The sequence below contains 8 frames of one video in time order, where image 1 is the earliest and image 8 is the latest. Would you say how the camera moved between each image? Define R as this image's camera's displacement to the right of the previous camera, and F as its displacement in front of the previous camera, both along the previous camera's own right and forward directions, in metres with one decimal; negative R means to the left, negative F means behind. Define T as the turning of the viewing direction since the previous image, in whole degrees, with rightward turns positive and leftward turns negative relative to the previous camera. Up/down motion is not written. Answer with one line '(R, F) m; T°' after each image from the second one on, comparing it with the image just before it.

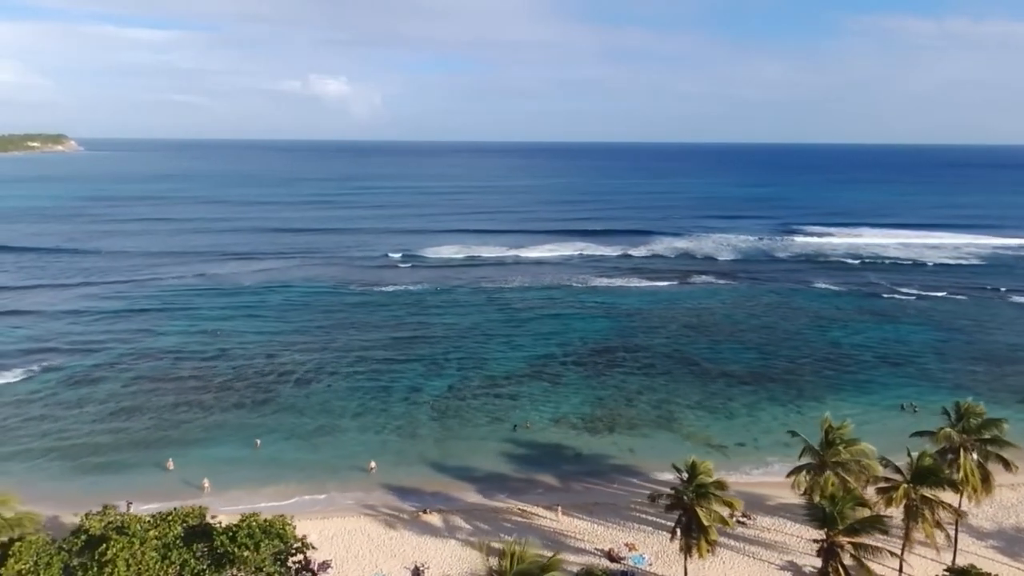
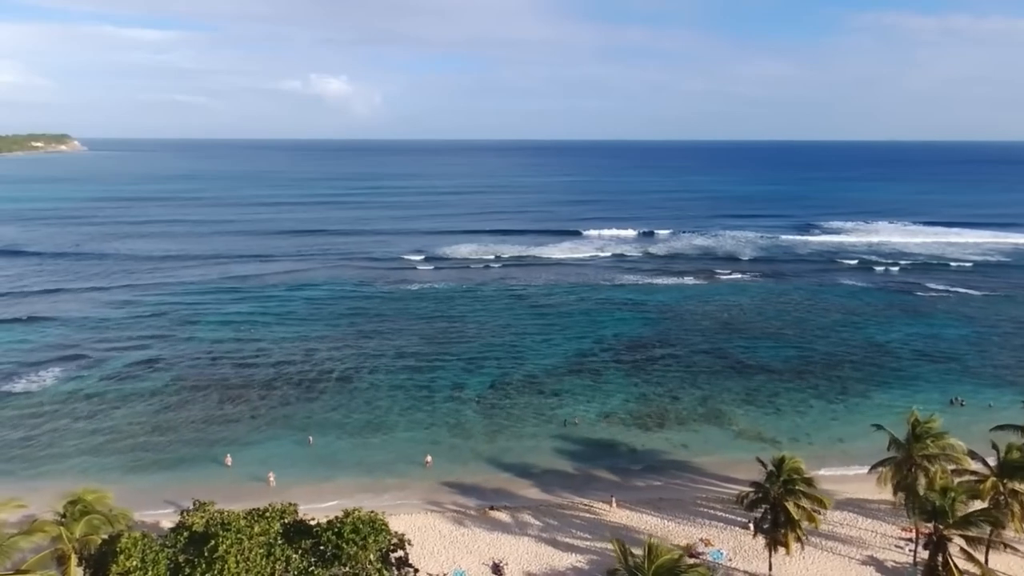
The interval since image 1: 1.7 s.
(-1.6, +0.1) m; 0°
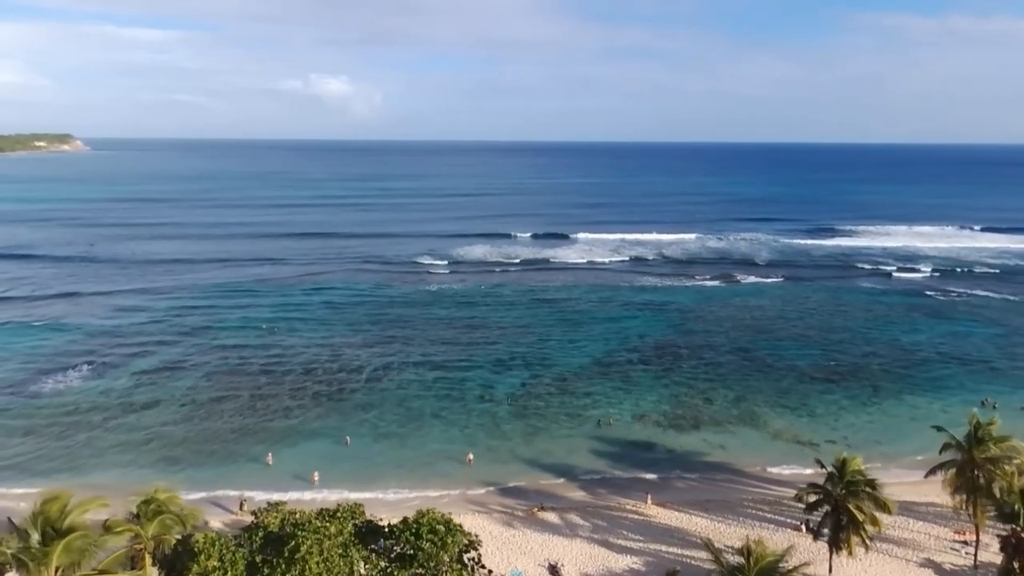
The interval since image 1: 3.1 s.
(-1.2, 0.0) m; 0°
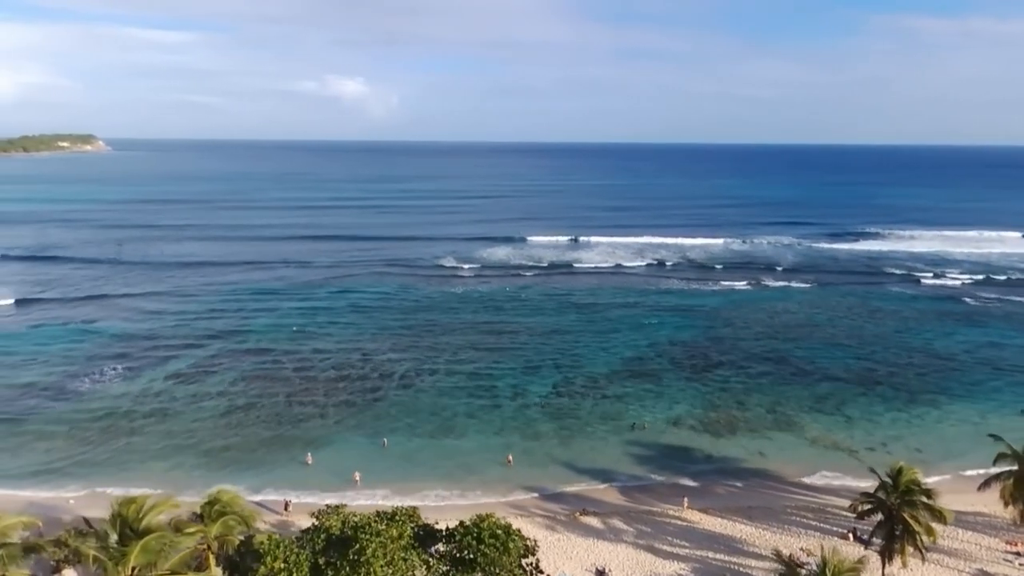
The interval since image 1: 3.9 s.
(-0.7, -0.1) m; -1°
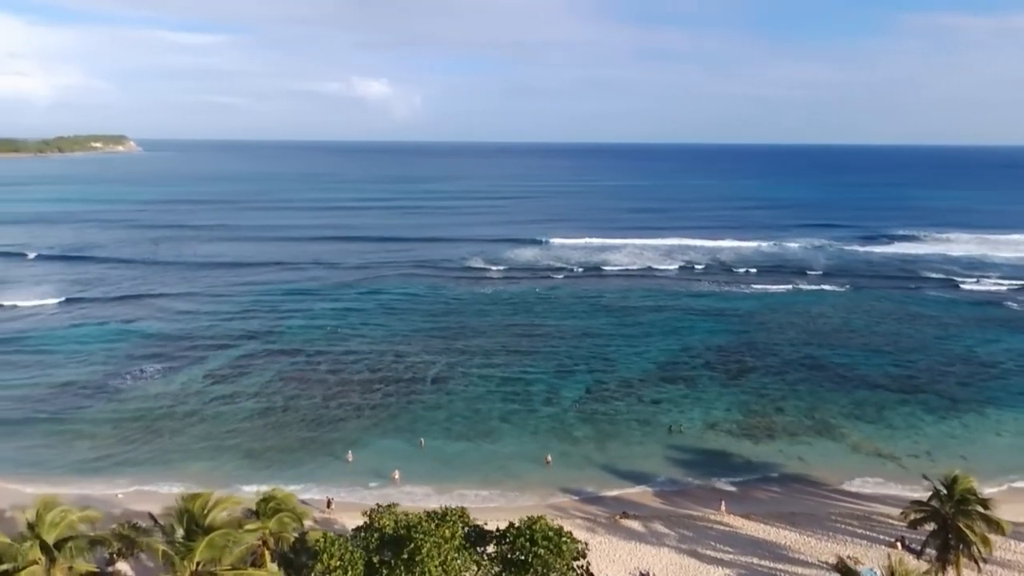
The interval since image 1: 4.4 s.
(-0.5, 0.0) m; -2°
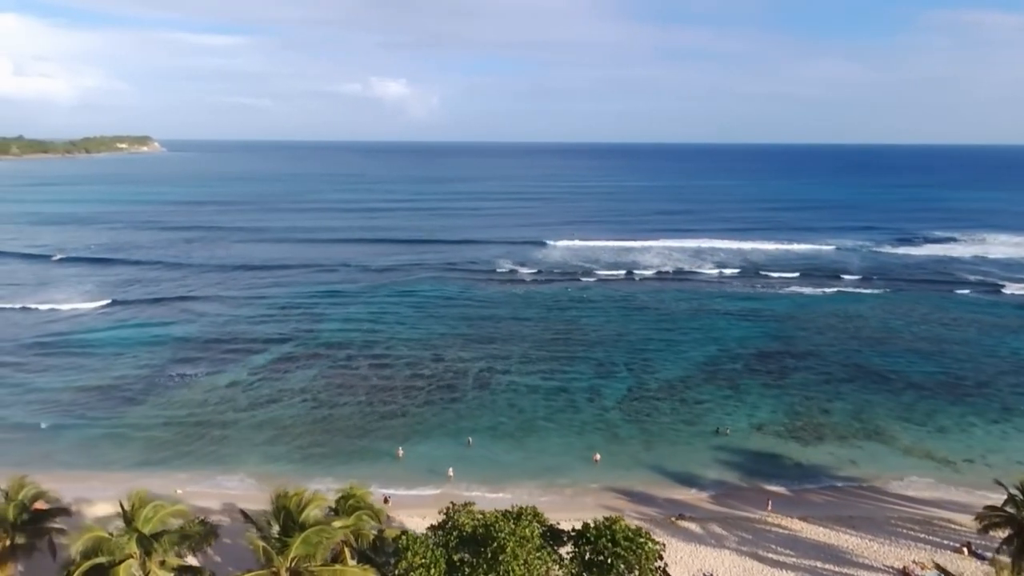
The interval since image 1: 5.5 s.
(-1.0, -0.1) m; -1°
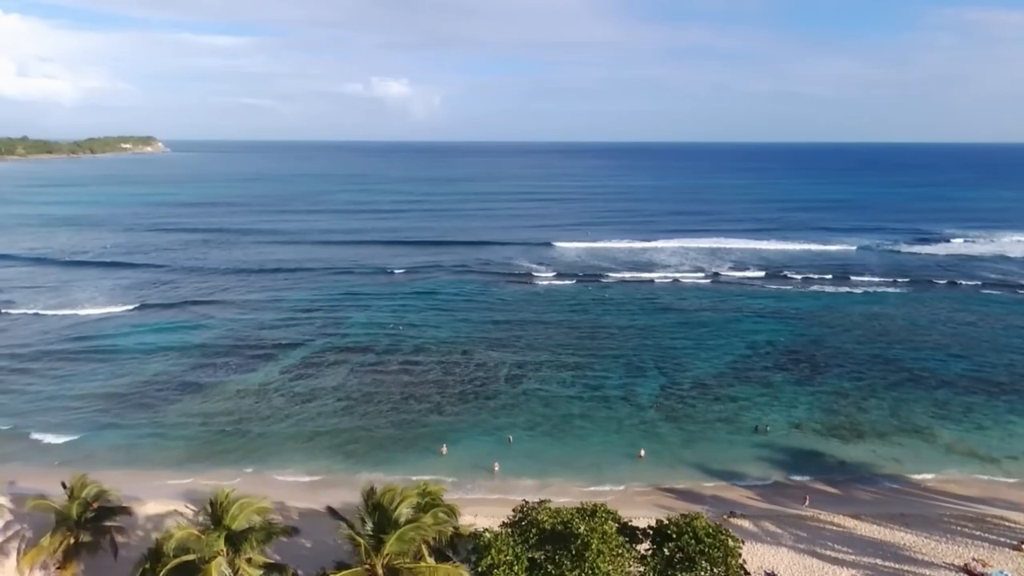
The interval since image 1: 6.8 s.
(-1.2, 0.0) m; 0°
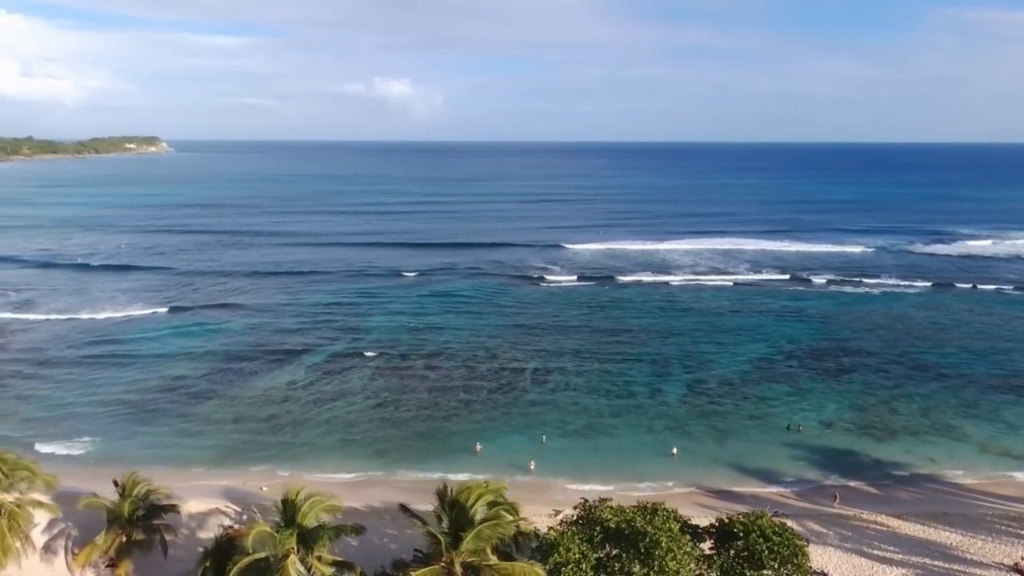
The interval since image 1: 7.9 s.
(-1.0, 0.0) m; 0°
